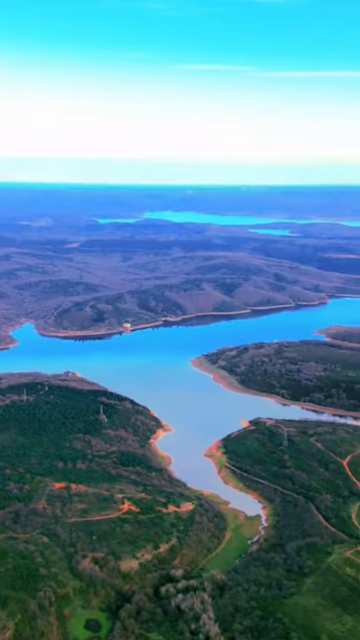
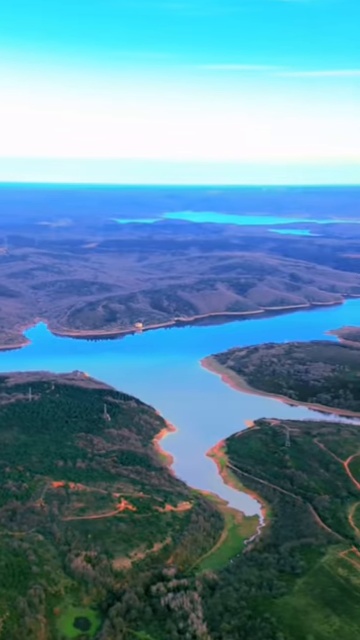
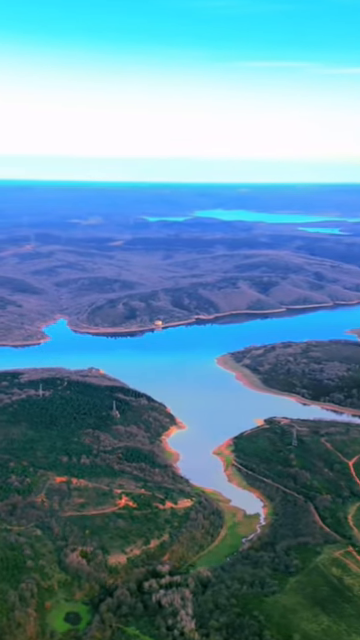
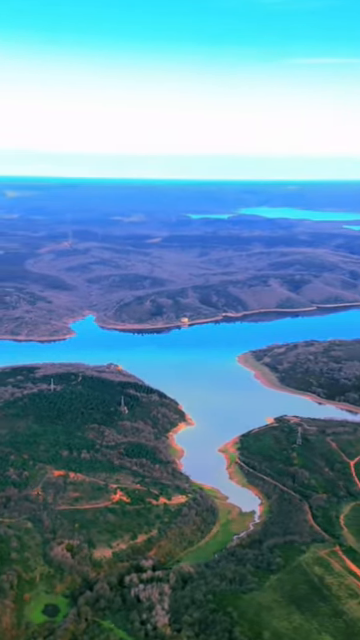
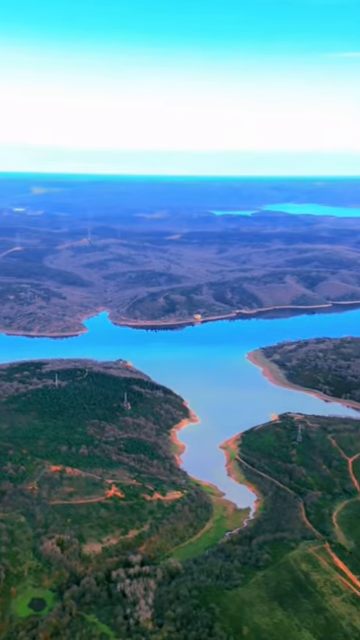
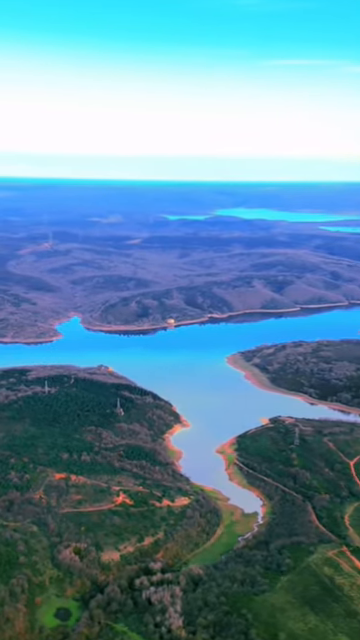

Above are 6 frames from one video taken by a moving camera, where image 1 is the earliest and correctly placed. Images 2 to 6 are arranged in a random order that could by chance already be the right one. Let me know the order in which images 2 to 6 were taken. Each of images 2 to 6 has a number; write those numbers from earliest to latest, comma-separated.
2, 3, 6, 4, 5
